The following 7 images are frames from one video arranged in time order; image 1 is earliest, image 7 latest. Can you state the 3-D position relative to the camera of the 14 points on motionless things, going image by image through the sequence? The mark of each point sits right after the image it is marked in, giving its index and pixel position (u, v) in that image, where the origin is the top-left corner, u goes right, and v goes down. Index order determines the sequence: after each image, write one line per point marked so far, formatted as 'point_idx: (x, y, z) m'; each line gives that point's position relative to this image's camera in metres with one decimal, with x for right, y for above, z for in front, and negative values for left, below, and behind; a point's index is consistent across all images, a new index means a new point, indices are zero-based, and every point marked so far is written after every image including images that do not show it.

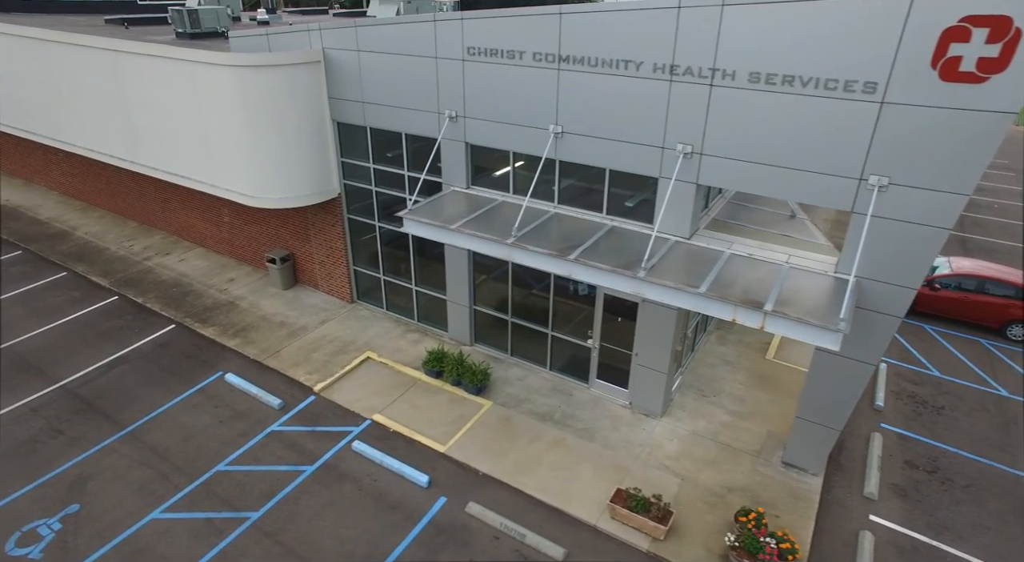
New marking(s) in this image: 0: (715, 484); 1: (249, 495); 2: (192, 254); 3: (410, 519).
0: (+3.4, -3.4, +9.8) m
1: (-4.3, -3.5, +9.8) m
2: (-9.4, +0.8, +17.4) m
3: (-1.6, -3.7, +9.3) m
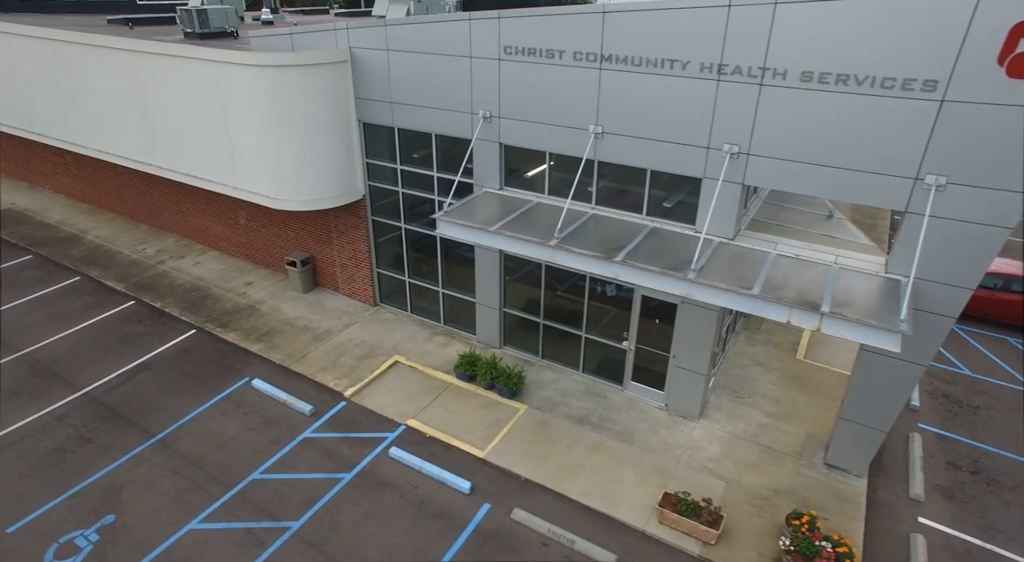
0: (+4.1, -3.4, +9.8) m
1: (-3.6, -3.6, +9.6) m
2: (-8.8, +0.7, +17.1) m
3: (-0.9, -3.8, +9.1) m
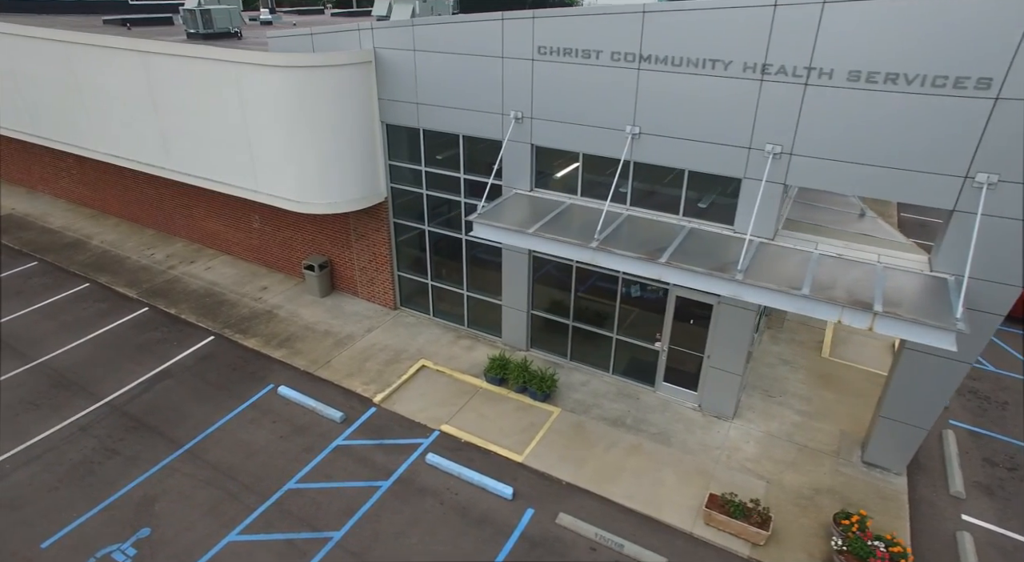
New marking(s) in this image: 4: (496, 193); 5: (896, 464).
0: (+4.8, -3.4, +9.8) m
1: (-2.9, -3.7, +9.4) m
2: (-8.4, +0.5, +16.8) m
3: (-0.2, -3.9, +9.0) m
4: (-0.4, +1.8, +12.3) m
5: (+6.5, -3.1, +10.0) m
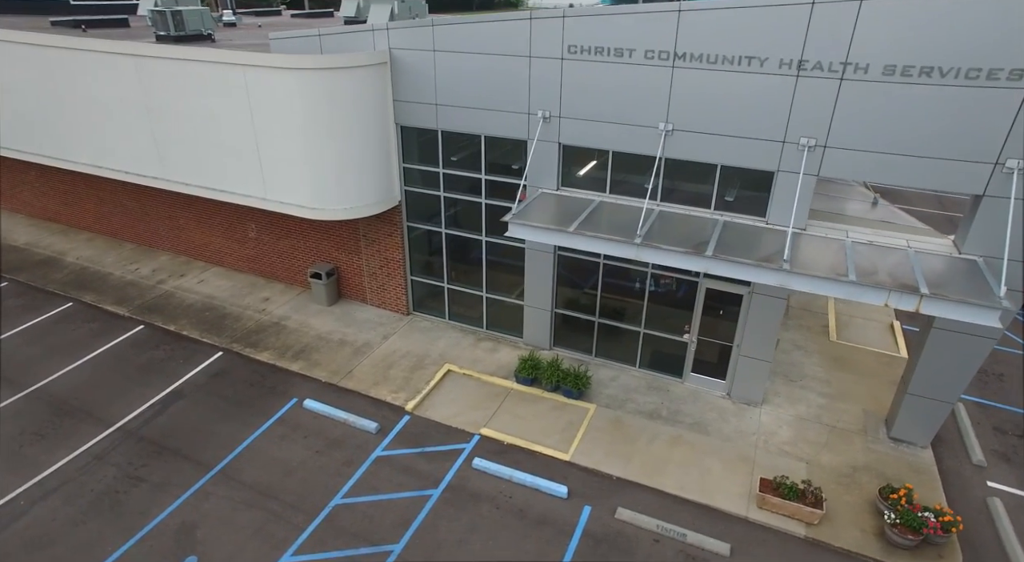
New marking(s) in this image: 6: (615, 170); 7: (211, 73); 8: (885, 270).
0: (+5.6, -3.2, +10.2) m
1: (-2.0, -3.8, +9.2) m
2: (-8.2, +0.2, +16.1) m
3: (+0.8, -3.8, +9.0) m
4: (0.0, +1.8, +12.2) m
5: (+7.3, -2.8, +10.5) m
6: (+2.0, +2.1, +11.2) m
7: (-6.0, +4.1, +11.8) m
8: (+5.5, +0.2, +8.7) m
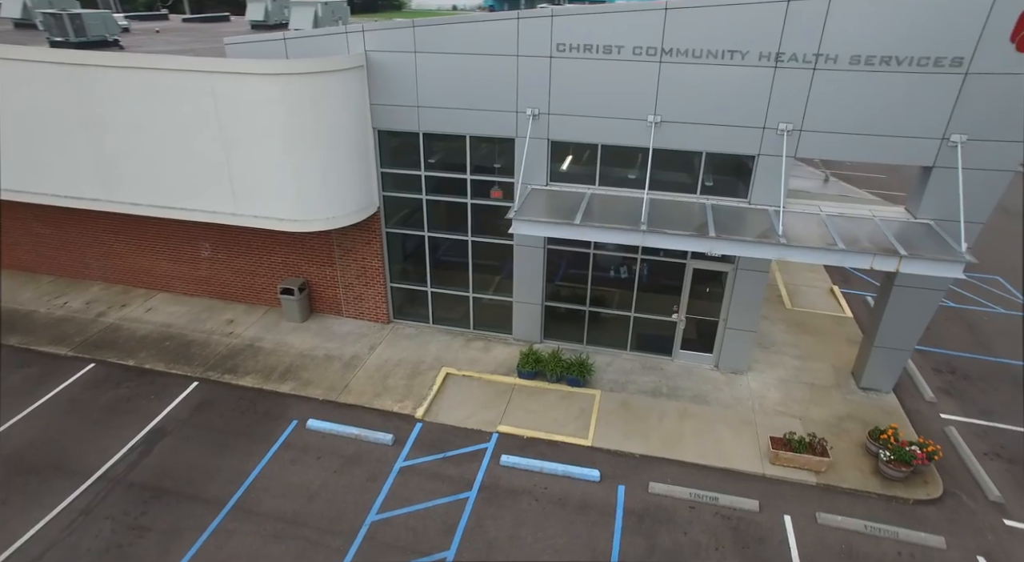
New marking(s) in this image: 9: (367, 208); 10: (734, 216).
0: (+6.0, -2.6, +11.3) m
1: (-1.3, -3.9, +9.0) m
2: (-8.9, -0.5, +14.8) m
3: (+1.5, -3.7, +9.3) m
4: (-0.3, +1.9, +12.3) m
5: (+7.5, -2.1, +11.9) m
6: (+1.8, +2.3, +11.7) m
7: (-6.3, +3.7, +10.9) m
8: (+5.8, +0.7, +9.8) m
9: (-3.1, +1.5, +12.5) m
10: (+4.0, +1.2, +10.7) m
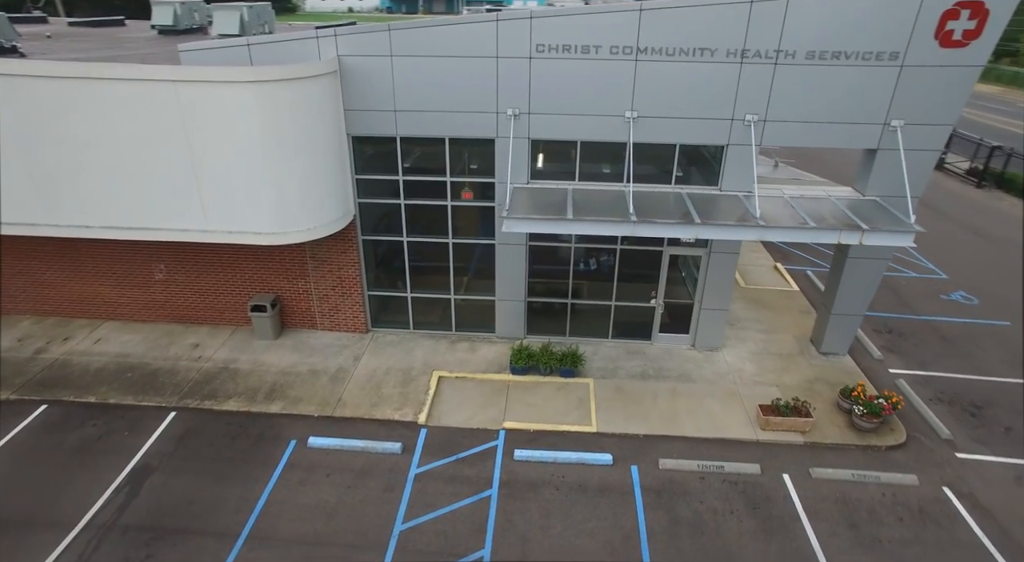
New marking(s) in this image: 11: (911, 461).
0: (+6.0, -2.1, +12.3) m
1: (-0.8, -3.9, +9.0) m
2: (-9.4, -1.1, +13.6) m
3: (+1.9, -3.5, +9.8) m
4: (-0.7, +1.9, +12.4) m
5: (+7.3, -1.5, +13.1) m
6: (+1.4, +2.5, +12.1) m
7: (-6.6, +3.2, +10.2) m
8: (+5.8, +1.2, +10.8) m
9: (-3.5, +1.3, +12.2) m
10: (+3.8, +1.5, +11.4) m
11: (+7.2, -3.2, +10.6) m
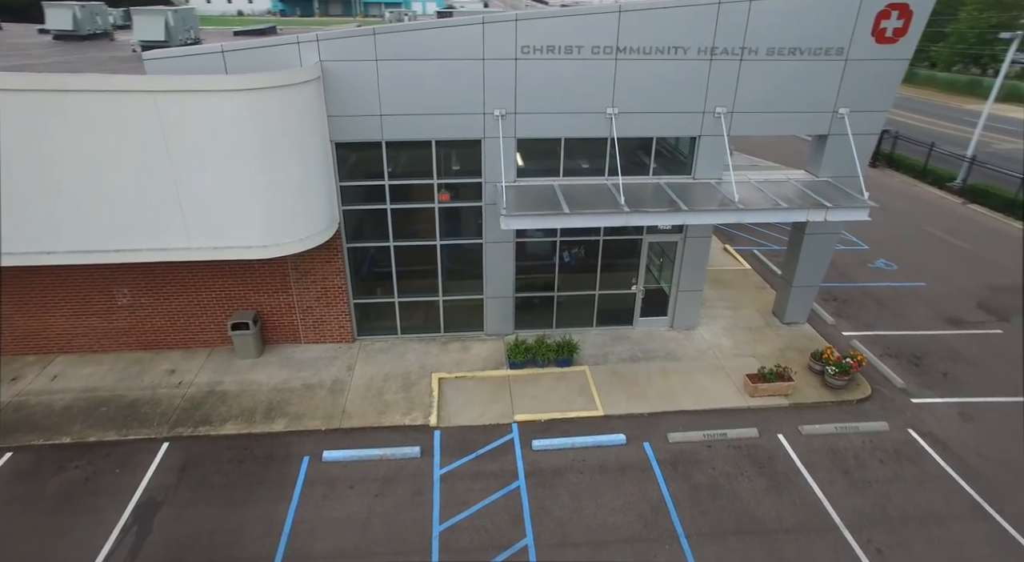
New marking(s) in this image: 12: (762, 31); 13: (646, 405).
0: (+5.9, -1.6, +13.4) m
1: (-0.2, -3.9, +9.2) m
2: (-9.5, -1.8, +12.5) m
3: (+2.3, -3.3, +10.3) m
4: (-1.0, +1.9, +12.6) m
5: (+7.1, -0.9, +14.4) m
6: (+1.0, +2.7, +12.5) m
7: (-6.6, +2.8, +9.4) m
8: (+5.7, +1.7, +11.9) m
9: (-3.7, +1.1, +11.9) m
10: (+3.6, +1.8, +12.2) m
11: (+7.4, -2.6, +11.9) m
12: (+4.8, +4.9, +11.5) m
13: (+2.6, -2.5, +11.7) m
